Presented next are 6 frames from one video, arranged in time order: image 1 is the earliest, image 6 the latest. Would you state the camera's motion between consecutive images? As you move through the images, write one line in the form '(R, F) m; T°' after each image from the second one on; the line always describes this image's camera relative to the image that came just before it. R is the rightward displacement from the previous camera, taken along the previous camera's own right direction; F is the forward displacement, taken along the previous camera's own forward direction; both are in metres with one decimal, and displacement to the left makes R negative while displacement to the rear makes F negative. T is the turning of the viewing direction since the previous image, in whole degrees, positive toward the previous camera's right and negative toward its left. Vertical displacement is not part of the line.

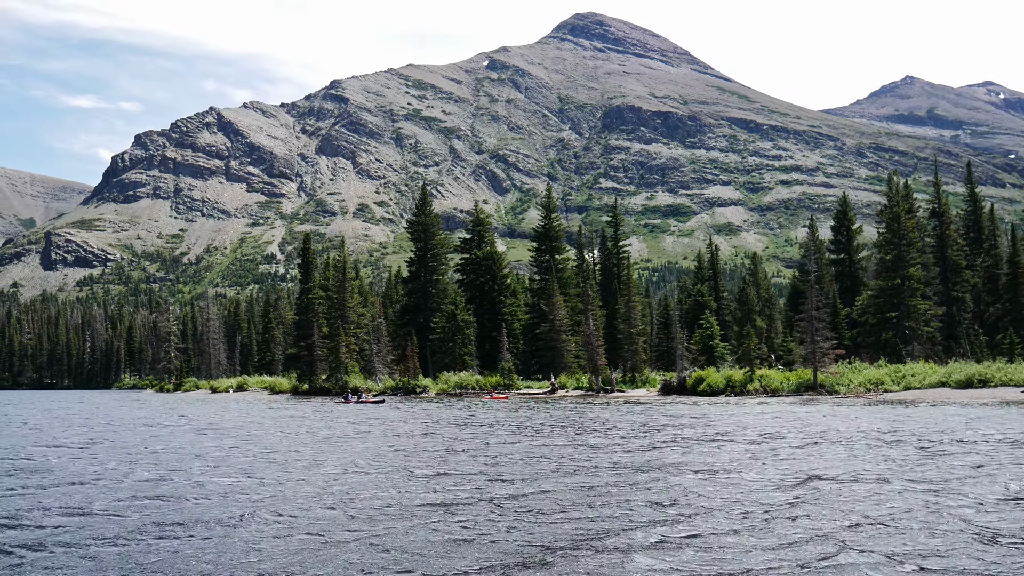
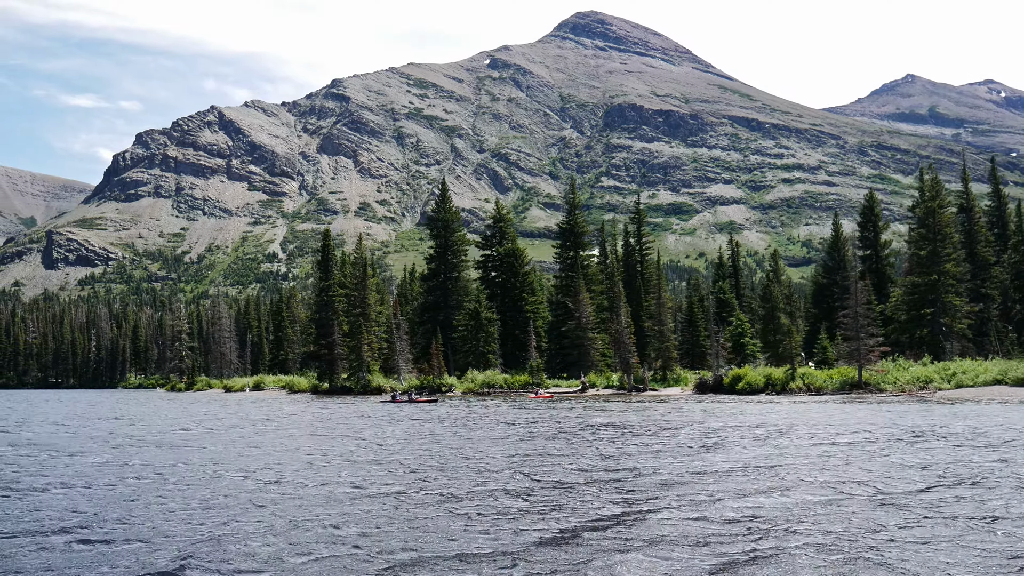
(-2.5, +0.9) m; 0°
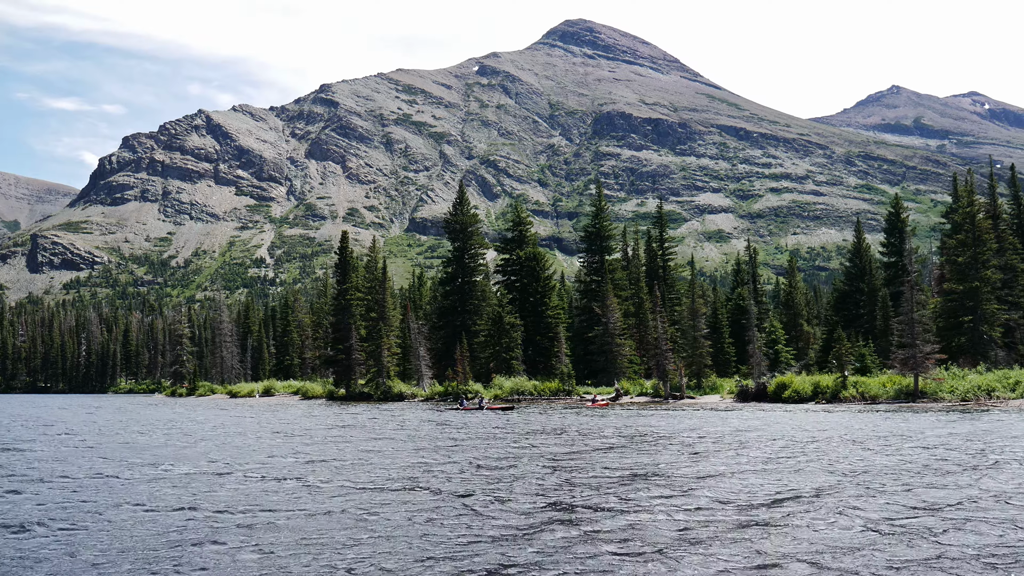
(-3.7, +1.6) m; +1°
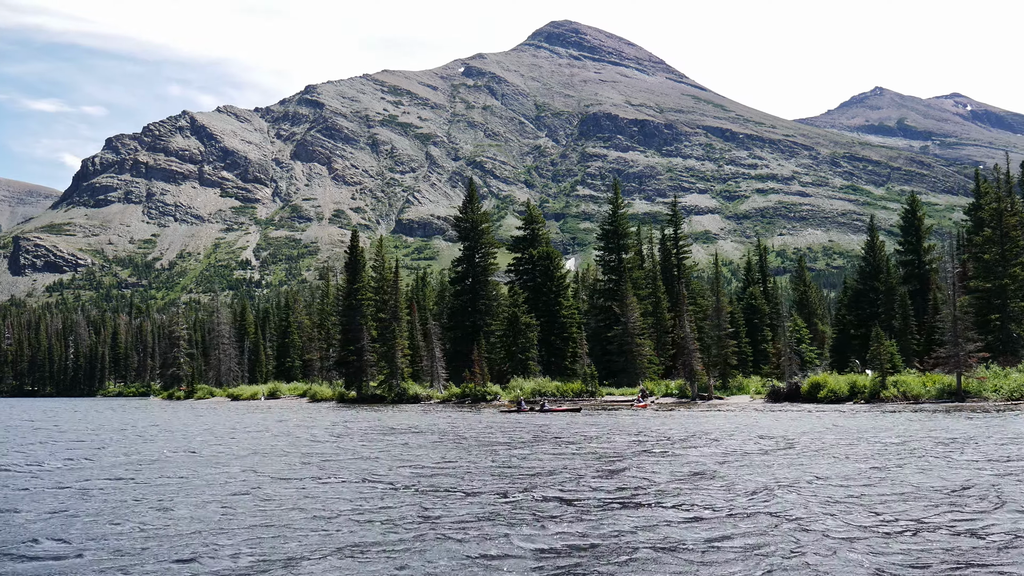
(-2.9, +1.4) m; +1°
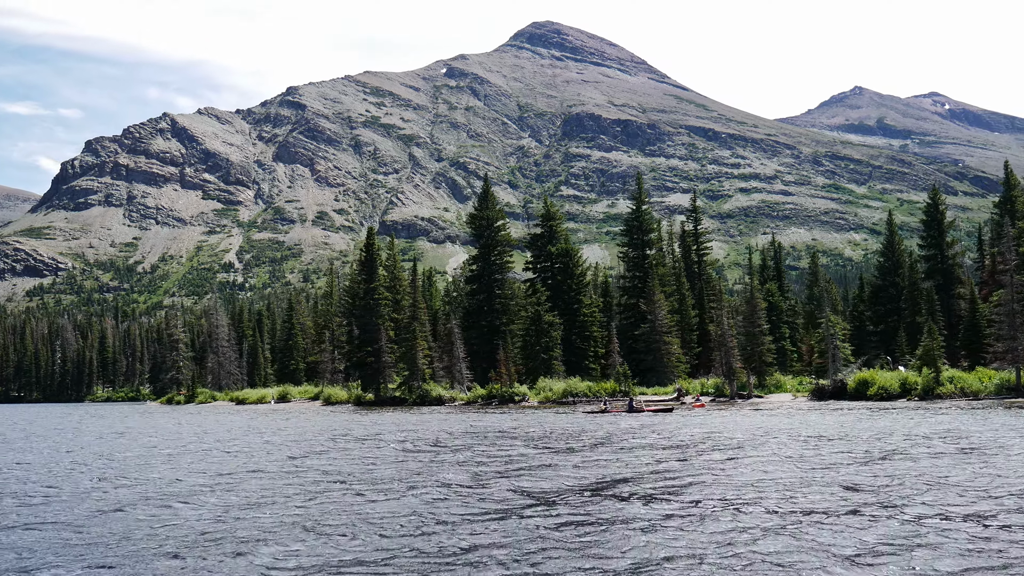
(-3.7, +1.7) m; +1°
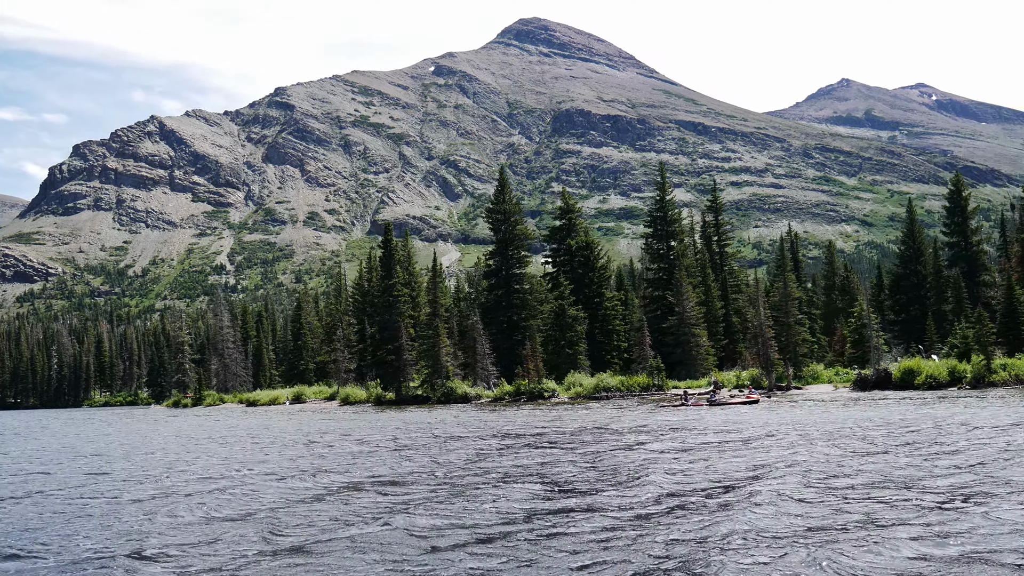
(-3.0, +1.3) m; +1°
